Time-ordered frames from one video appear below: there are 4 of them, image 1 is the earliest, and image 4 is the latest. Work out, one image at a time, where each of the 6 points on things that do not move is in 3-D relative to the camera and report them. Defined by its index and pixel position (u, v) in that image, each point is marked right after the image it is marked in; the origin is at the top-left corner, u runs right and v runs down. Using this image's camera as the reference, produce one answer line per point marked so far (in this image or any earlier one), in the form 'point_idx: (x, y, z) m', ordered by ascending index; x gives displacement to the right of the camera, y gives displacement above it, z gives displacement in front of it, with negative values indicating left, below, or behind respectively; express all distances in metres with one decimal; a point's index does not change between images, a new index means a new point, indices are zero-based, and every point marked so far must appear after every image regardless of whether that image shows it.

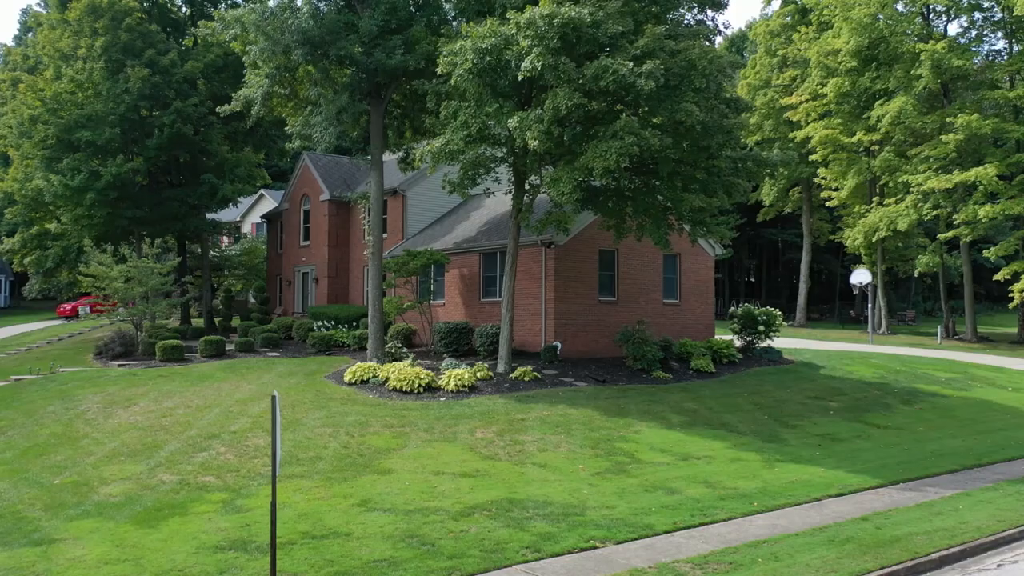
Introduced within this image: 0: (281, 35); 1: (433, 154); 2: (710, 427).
0: (-5.4, +5.9, +18.8) m
1: (-1.6, +2.8, +17.1) m
2: (+3.6, -2.5, +14.8) m
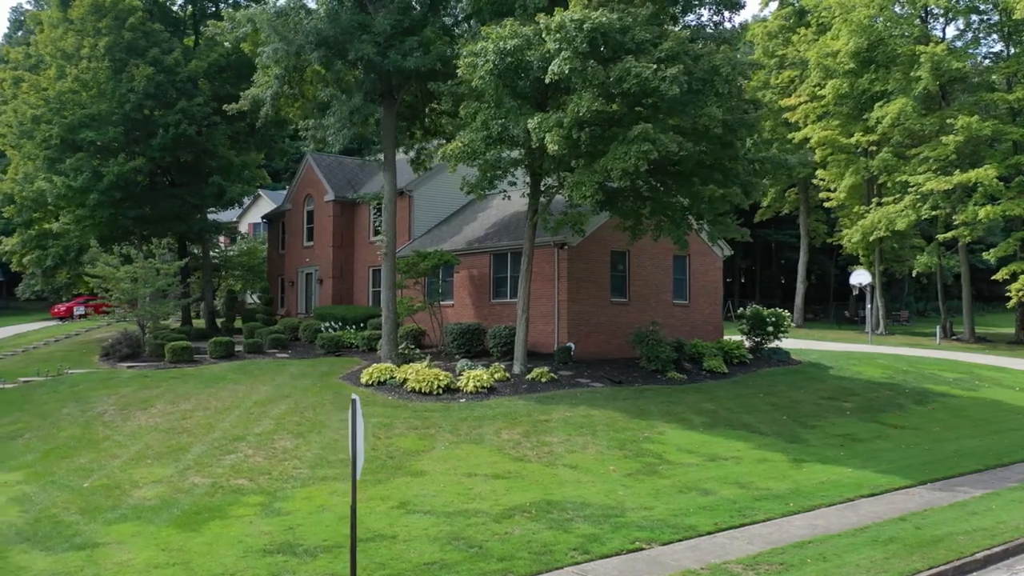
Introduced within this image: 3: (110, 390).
0: (-5.0, +5.9, +18.7) m
1: (-1.3, +2.8, +17.1) m
2: (+4.1, -2.6, +14.9) m
3: (-9.0, -2.3, +18.0) m
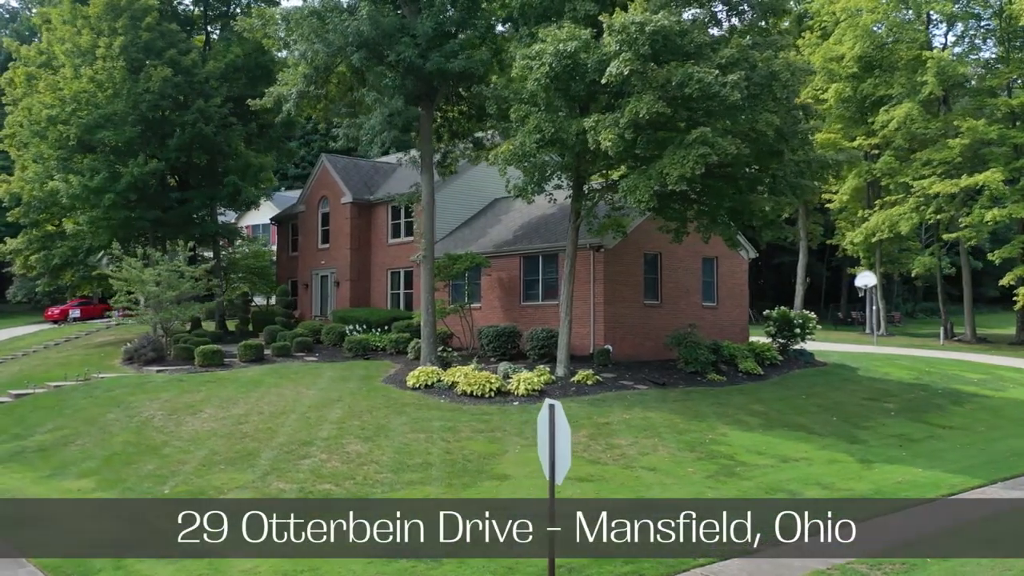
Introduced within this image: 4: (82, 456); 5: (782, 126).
0: (-4.1, +5.8, +18.6) m
1: (-0.3, +2.8, +17.1) m
2: (+5.1, -2.6, +15.0) m
3: (-8.0, -2.4, +17.8) m
4: (-7.2, -2.8, +13.5) m
5: (+5.4, +3.2, +16.0) m
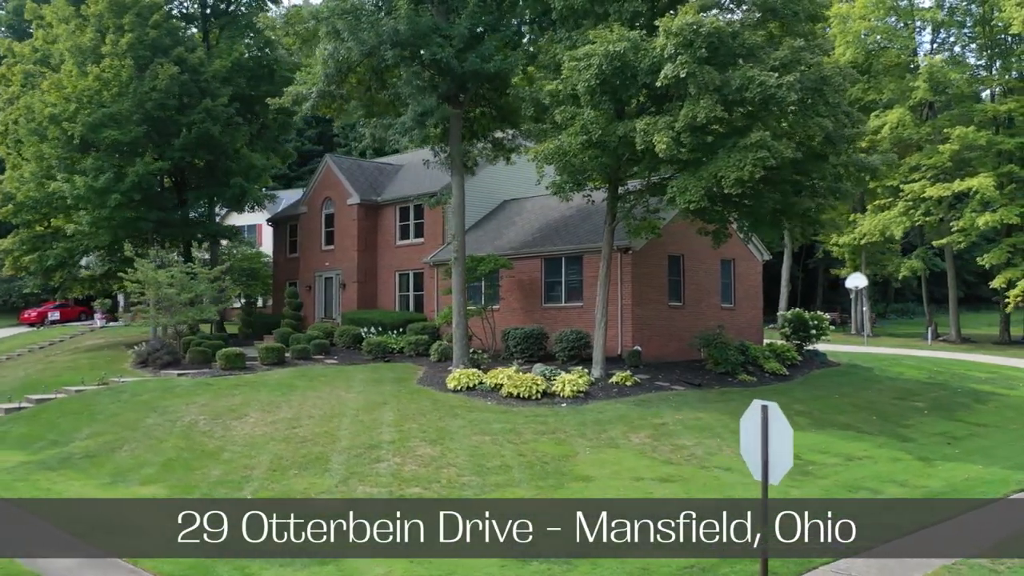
0: (-3.3, +5.8, +18.5) m
1: (+0.6, +2.7, +17.1) m
2: (+6.1, -2.6, +15.3) m
3: (-7.1, -2.4, +17.4) m
4: (-6.1, -2.8, +13.2) m
5: (+6.3, +3.2, +16.3) m
